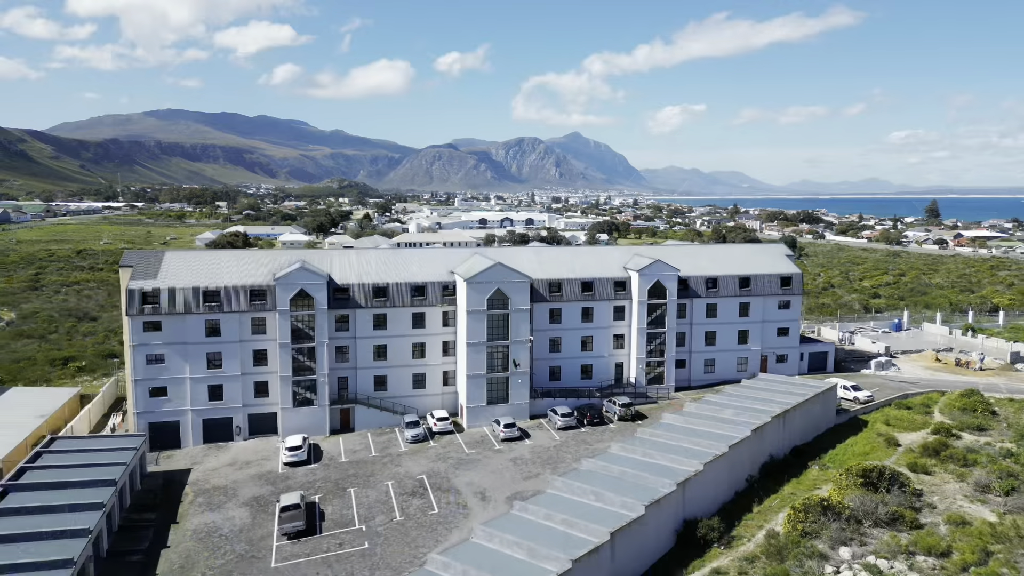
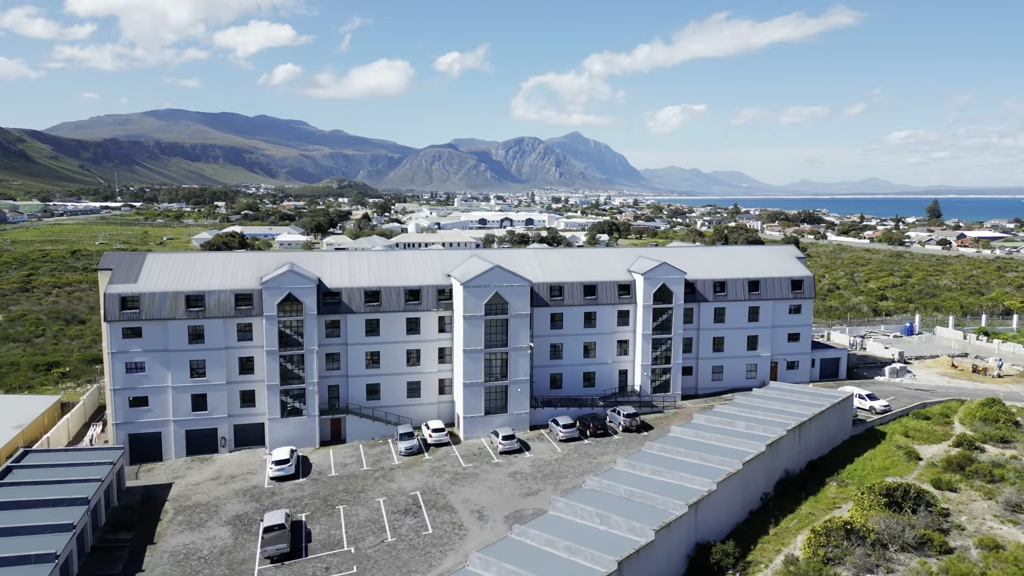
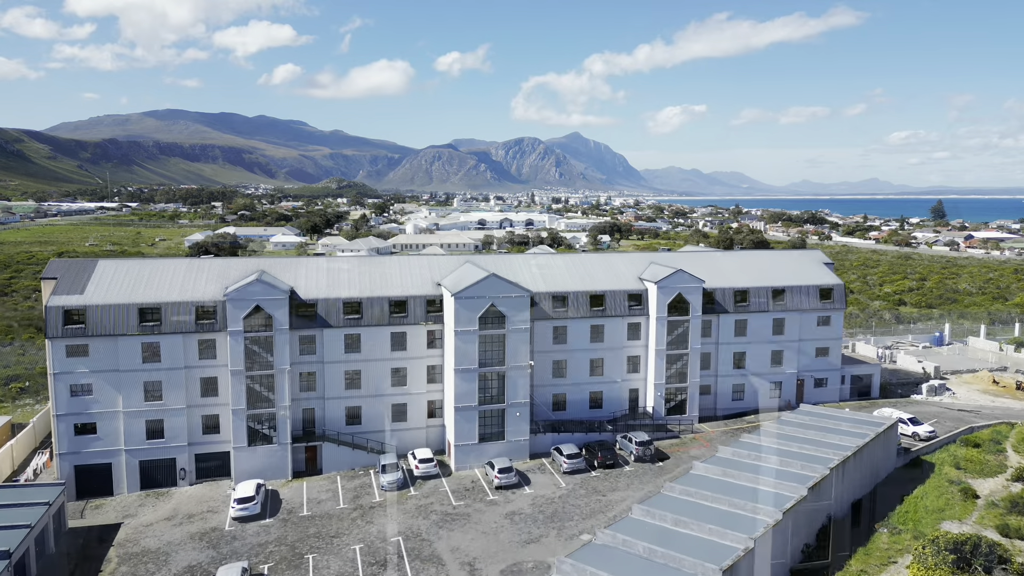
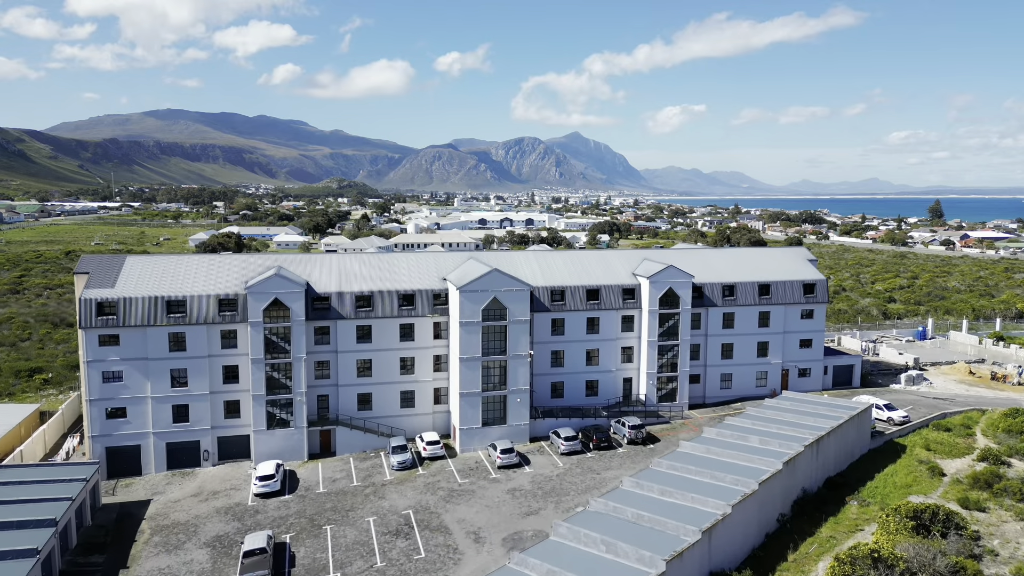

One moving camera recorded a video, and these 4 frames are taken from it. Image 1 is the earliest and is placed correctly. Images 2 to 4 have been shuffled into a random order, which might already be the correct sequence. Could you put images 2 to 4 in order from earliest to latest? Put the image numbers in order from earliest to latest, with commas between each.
2, 4, 3
